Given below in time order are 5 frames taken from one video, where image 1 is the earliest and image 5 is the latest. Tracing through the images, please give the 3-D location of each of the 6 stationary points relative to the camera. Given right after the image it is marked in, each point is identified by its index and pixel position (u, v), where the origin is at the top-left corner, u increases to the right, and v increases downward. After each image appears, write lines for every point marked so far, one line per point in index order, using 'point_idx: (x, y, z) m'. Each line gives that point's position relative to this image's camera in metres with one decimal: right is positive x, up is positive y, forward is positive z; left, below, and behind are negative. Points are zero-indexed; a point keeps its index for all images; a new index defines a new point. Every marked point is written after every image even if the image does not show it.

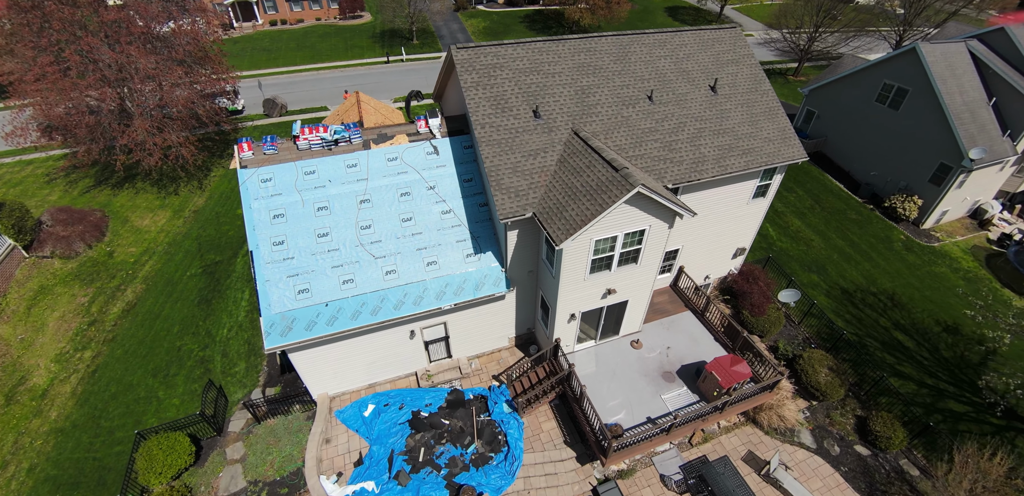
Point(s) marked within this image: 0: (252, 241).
0: (-10.2, +0.2, +19.9) m
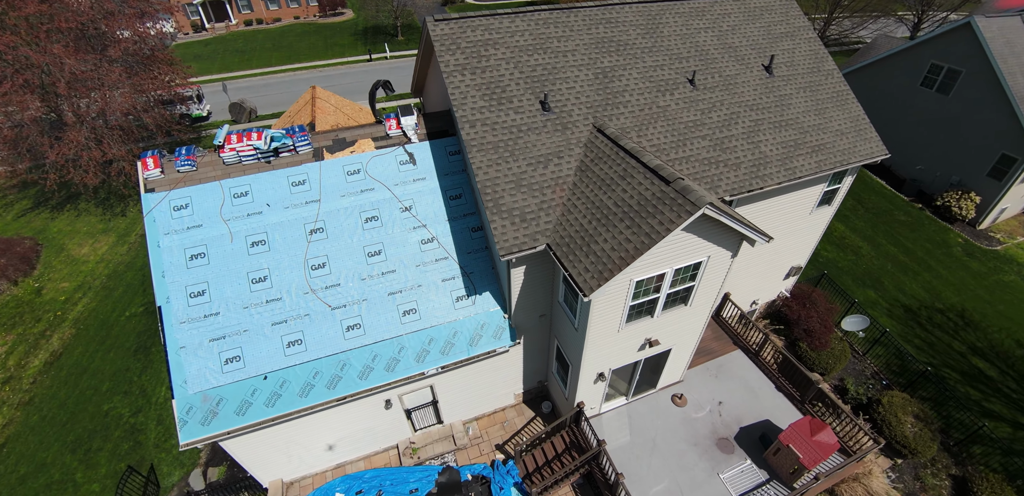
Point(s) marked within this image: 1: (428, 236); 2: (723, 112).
0: (-10.0, -1.3, +14.5) m
1: (-2.6, +0.4, +15.8) m
2: (+6.9, +4.5, +16.7) m
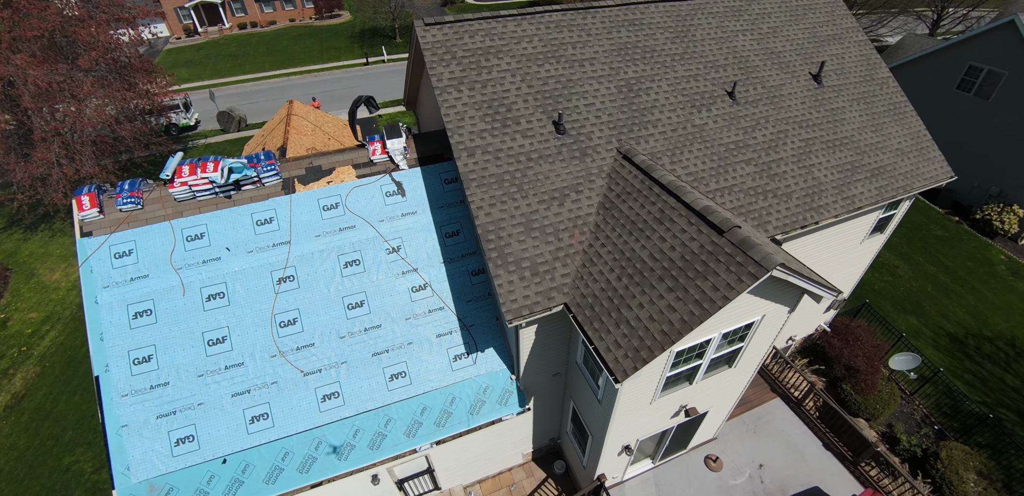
0: (-9.8, -2.6, +12.0) m
1: (-2.4, -0.9, +13.3) m
2: (+7.1, +3.3, +14.1) m
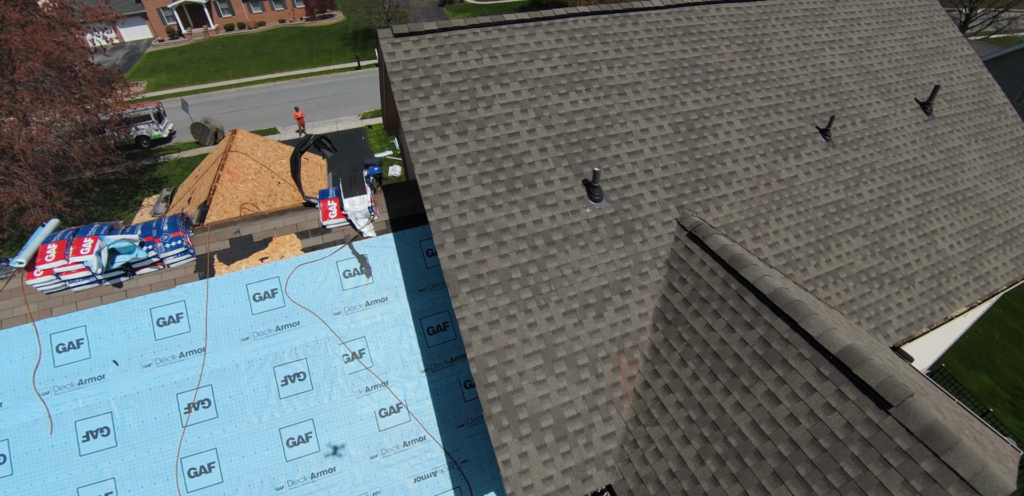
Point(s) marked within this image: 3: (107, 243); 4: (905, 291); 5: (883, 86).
0: (-9.6, -4.6, +8.1) m
1: (-2.2, -2.9, +9.4) m
2: (+7.3, +1.3, +10.2) m
3: (-7.1, +0.1, +9.0) m
4: (+7.3, -0.8, +9.4) m
5: (+8.4, +3.6, +11.5) m
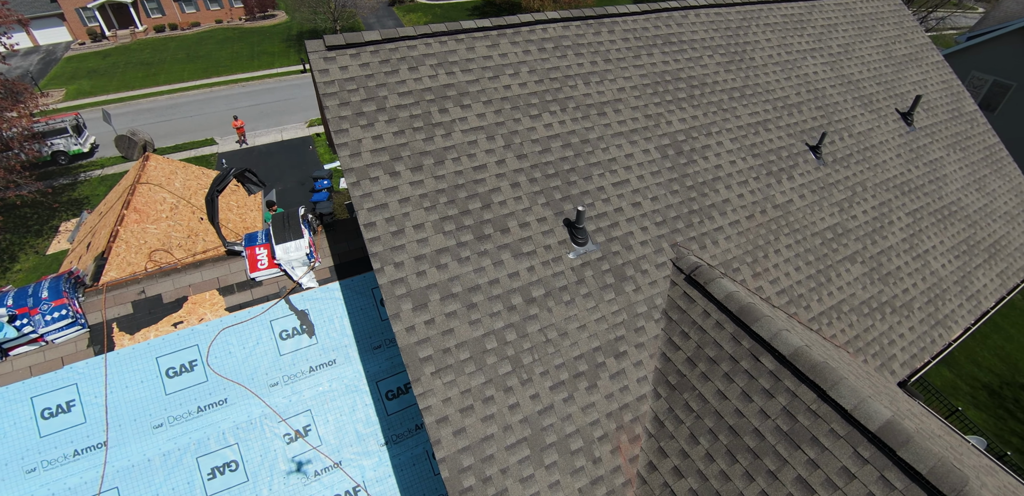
0: (-9.8, -5.7, +6.0) m
1: (-2.6, -3.7, +7.9) m
2: (+6.7, +0.8, +9.4) m
3: (-7.5, -1.0, +7.1) m
4: (+6.9, -1.2, +8.7) m
5: (+7.6, +3.2, +10.8) m
